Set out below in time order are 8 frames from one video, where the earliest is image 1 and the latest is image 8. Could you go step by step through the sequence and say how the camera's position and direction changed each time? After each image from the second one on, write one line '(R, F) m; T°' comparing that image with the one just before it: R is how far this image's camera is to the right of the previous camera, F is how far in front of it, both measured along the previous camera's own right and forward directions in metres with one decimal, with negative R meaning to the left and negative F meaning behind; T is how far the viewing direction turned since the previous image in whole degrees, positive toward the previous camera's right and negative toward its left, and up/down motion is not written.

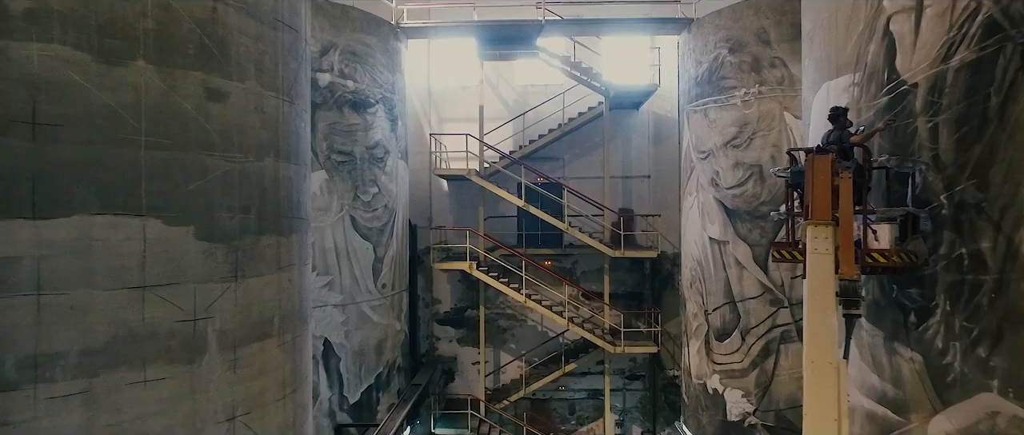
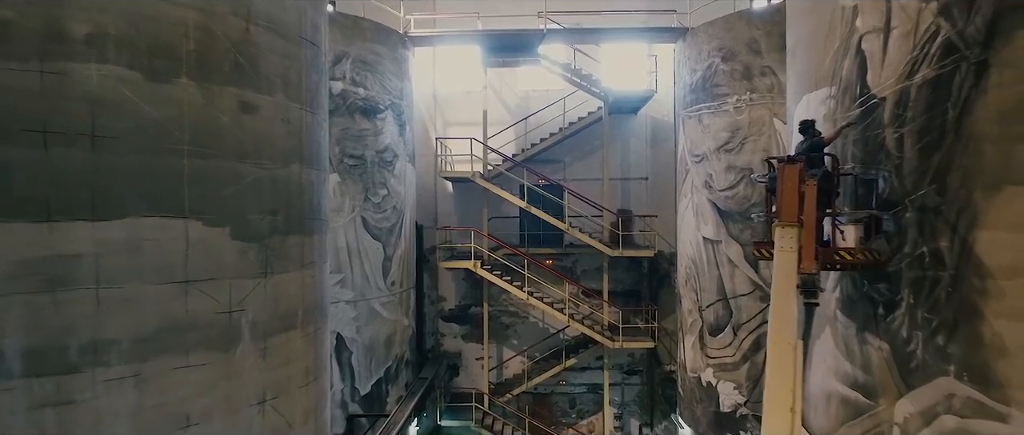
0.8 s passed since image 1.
(0.0, -0.5) m; 0°
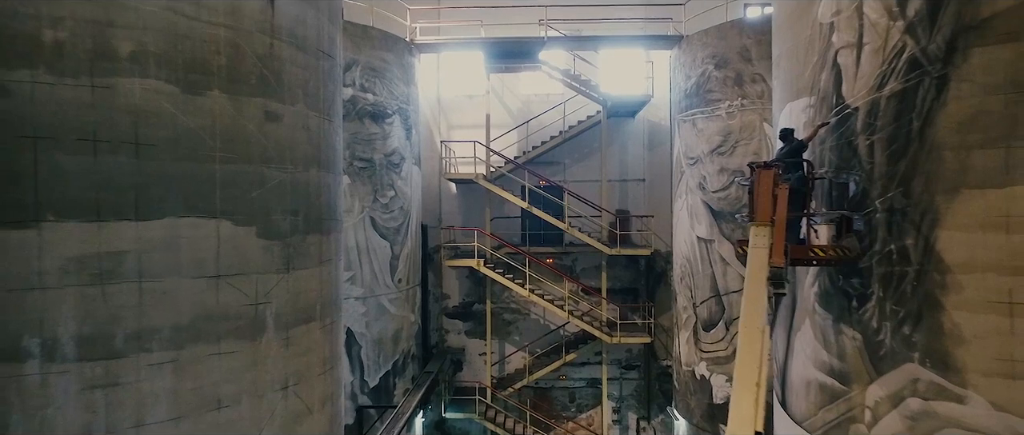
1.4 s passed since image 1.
(0.0, -0.5) m; 0°
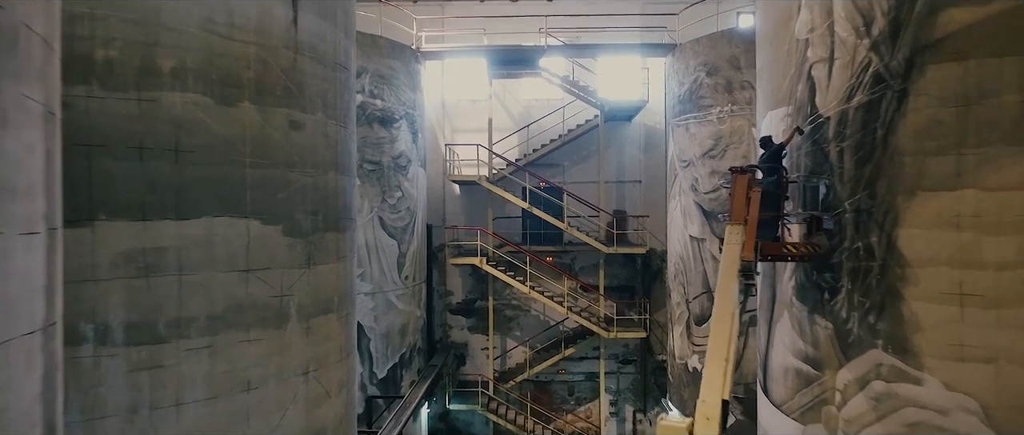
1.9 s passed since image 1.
(0.0, -0.6) m; 0°
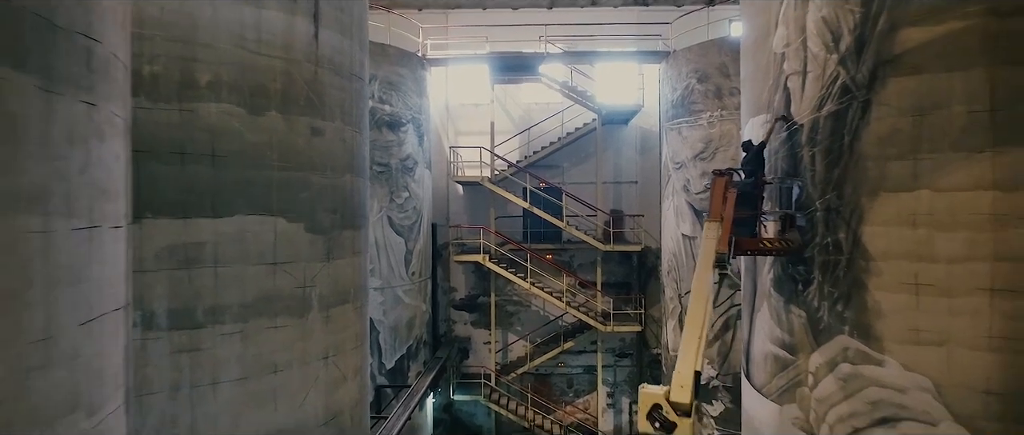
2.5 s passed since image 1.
(0.0, -0.7) m; 0°
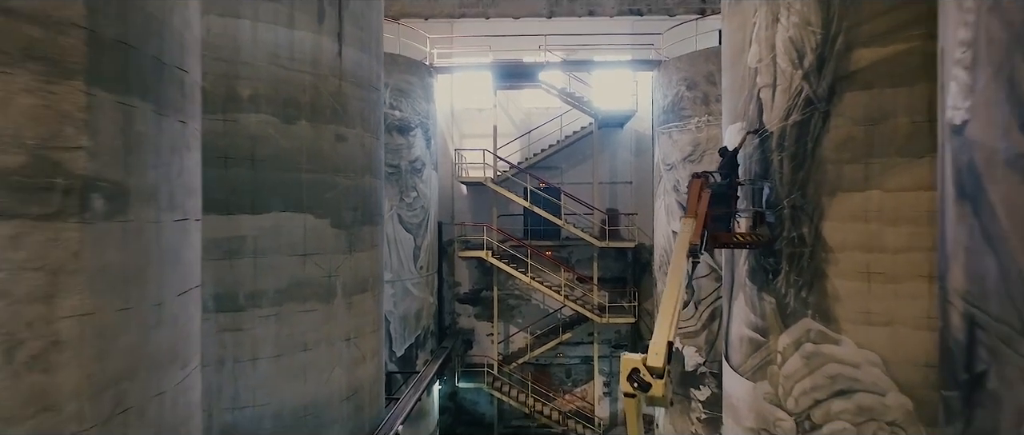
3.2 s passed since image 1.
(0.0, -0.9) m; 0°
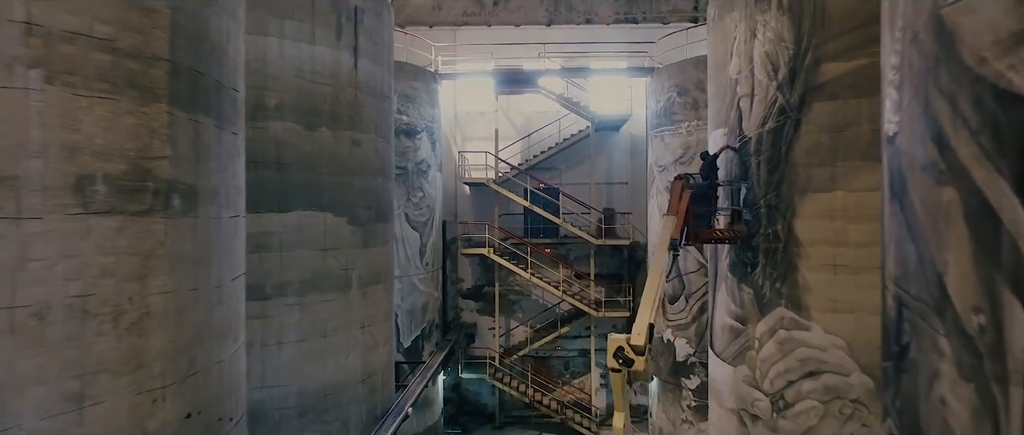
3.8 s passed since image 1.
(0.0, -0.8) m; 0°
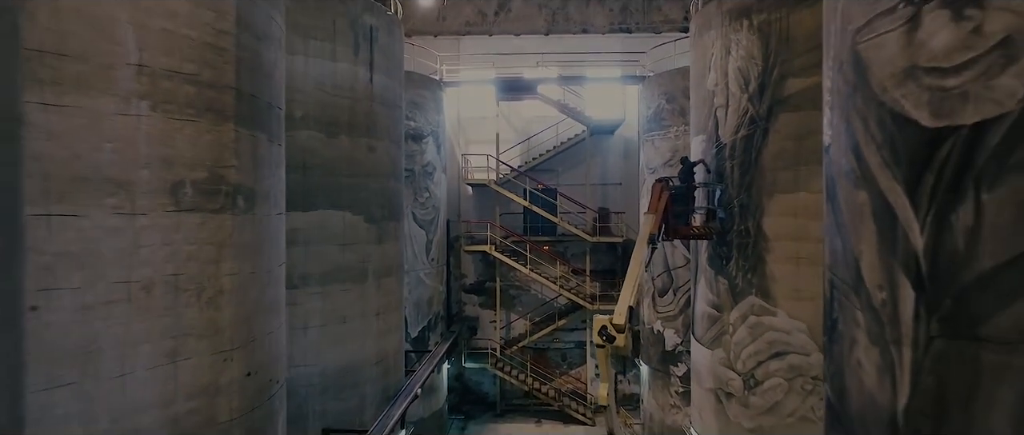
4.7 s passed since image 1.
(0.0, -1.0) m; 0°
